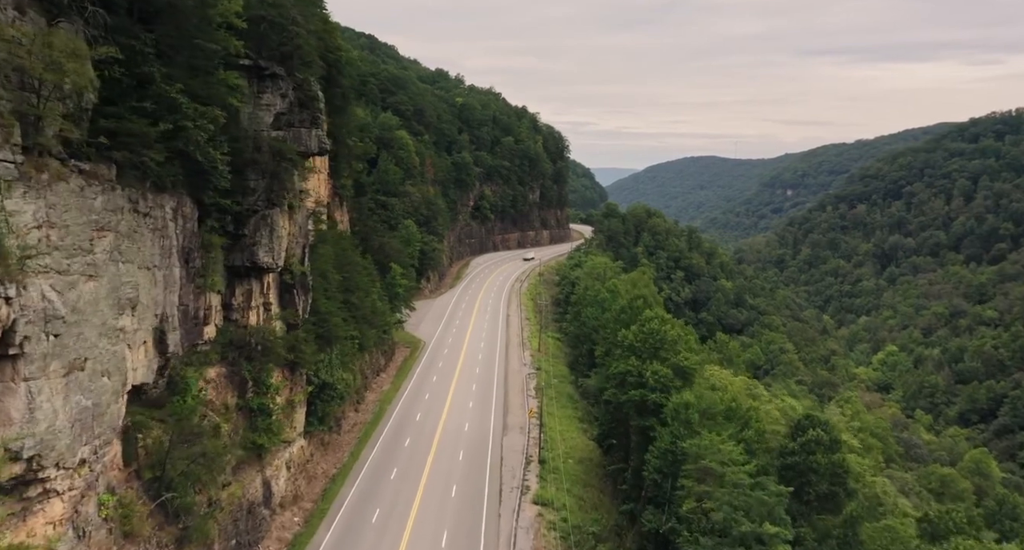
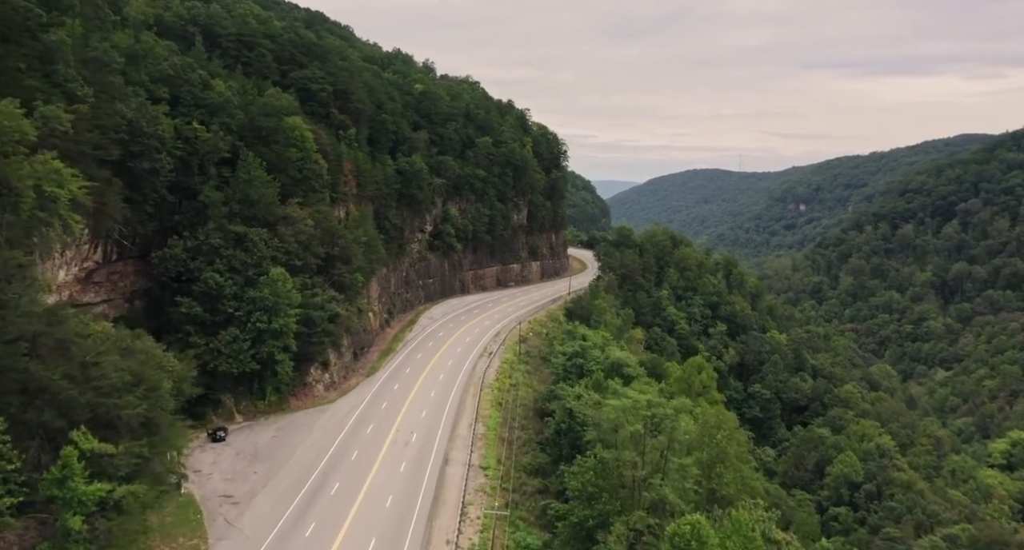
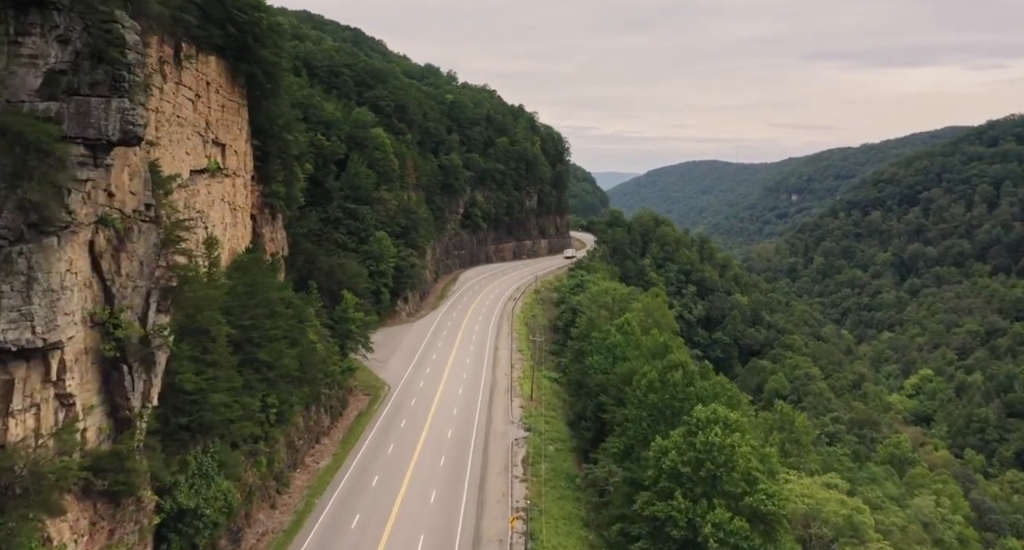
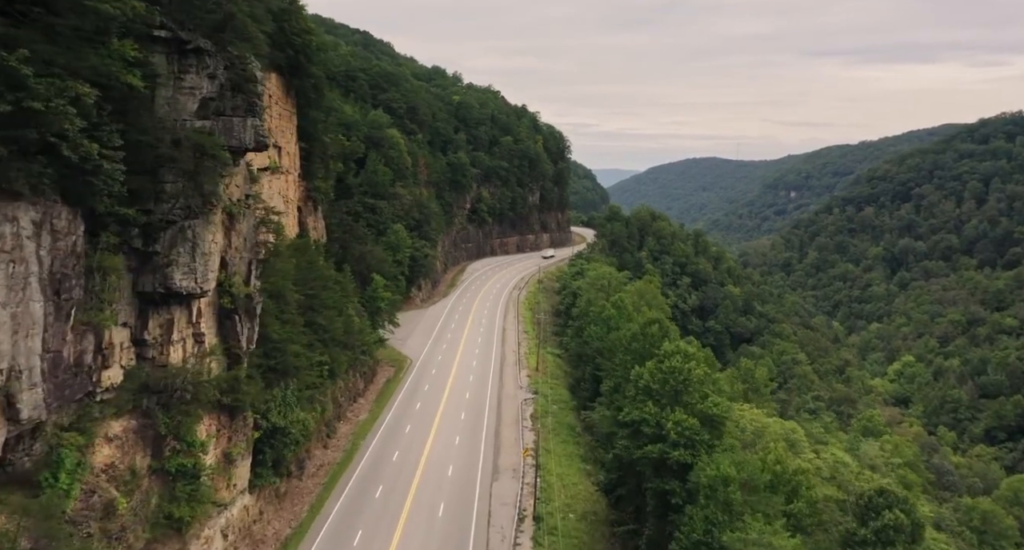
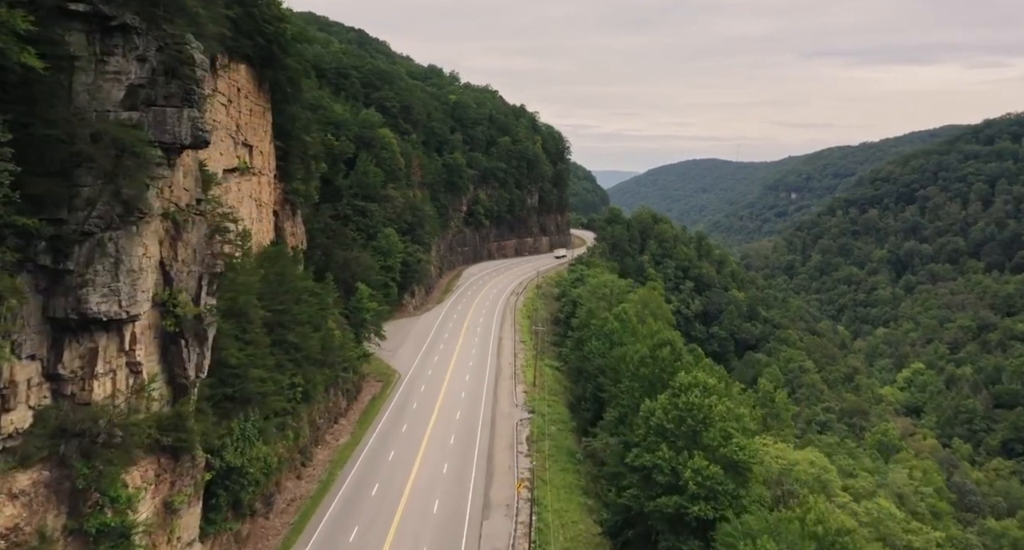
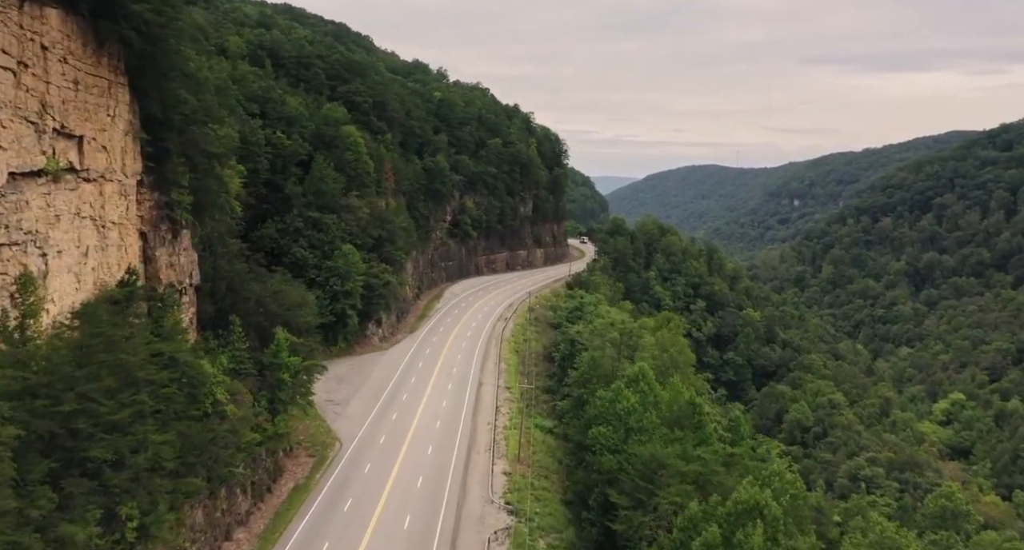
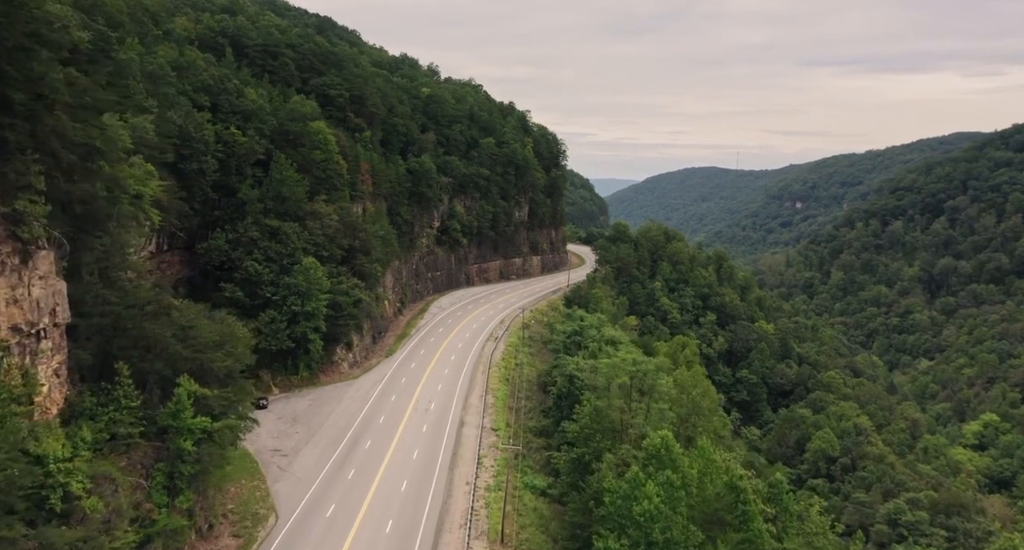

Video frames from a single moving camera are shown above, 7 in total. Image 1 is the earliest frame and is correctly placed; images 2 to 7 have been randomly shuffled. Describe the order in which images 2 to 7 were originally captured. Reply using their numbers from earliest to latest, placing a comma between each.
4, 5, 3, 6, 7, 2
